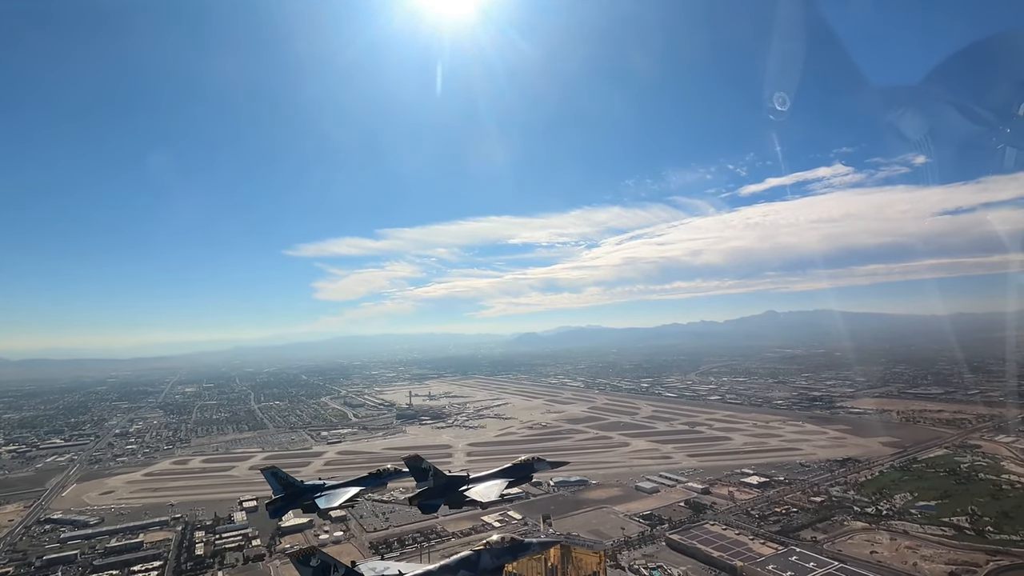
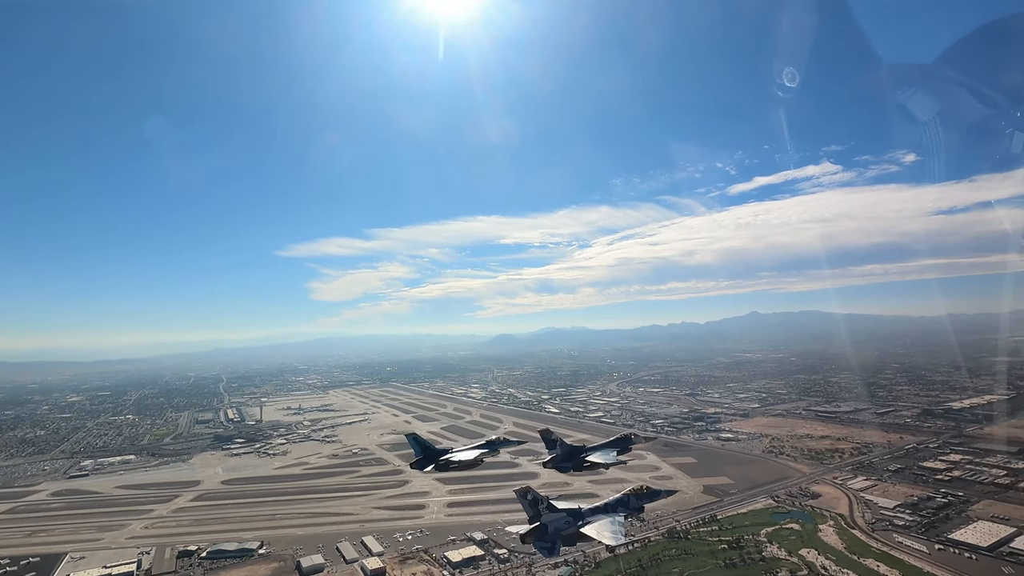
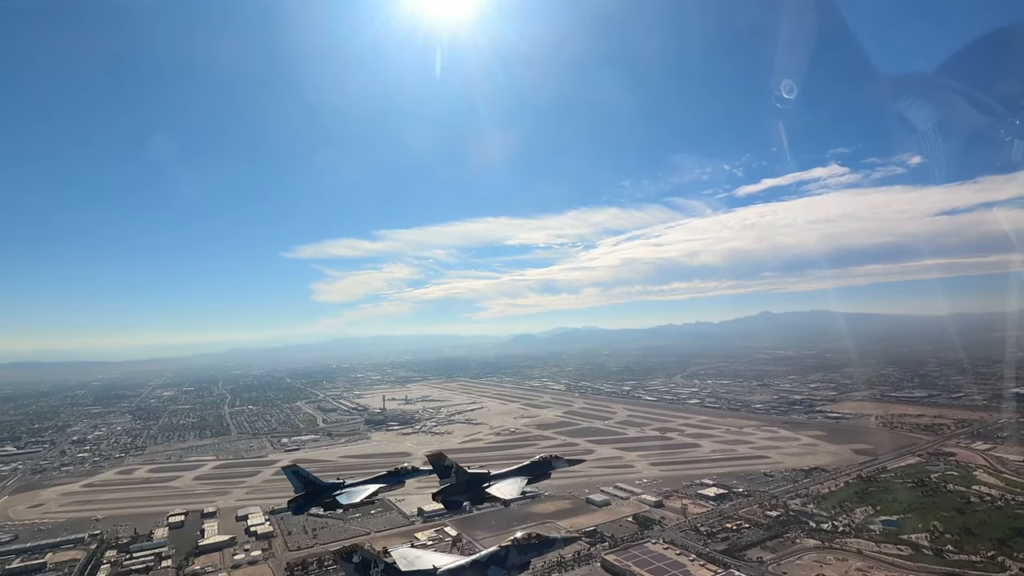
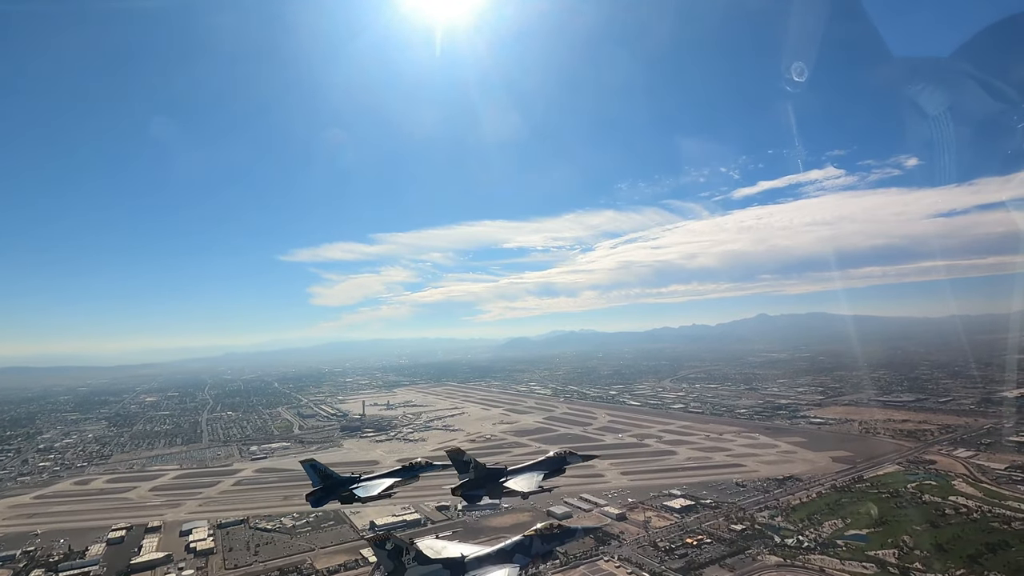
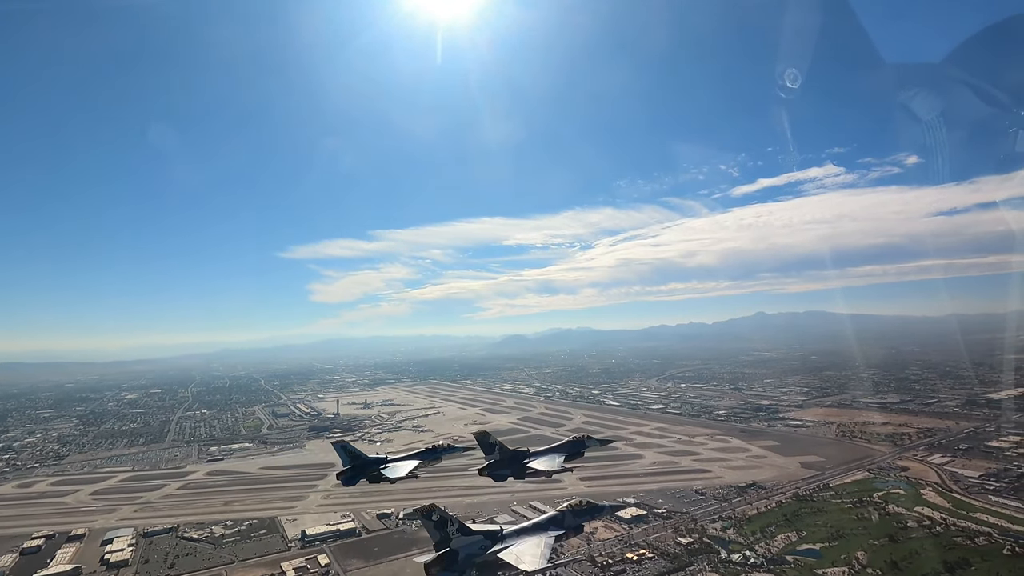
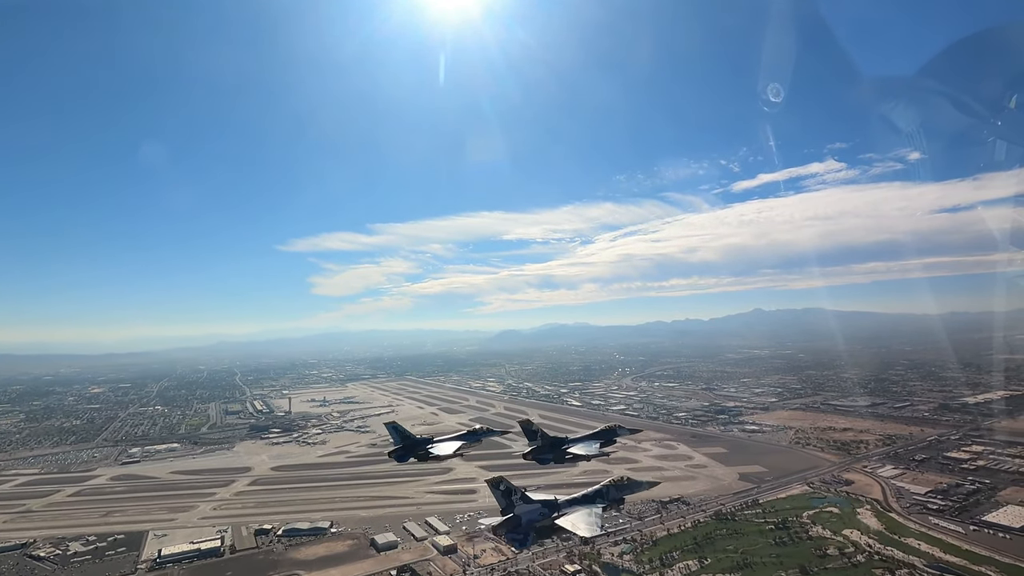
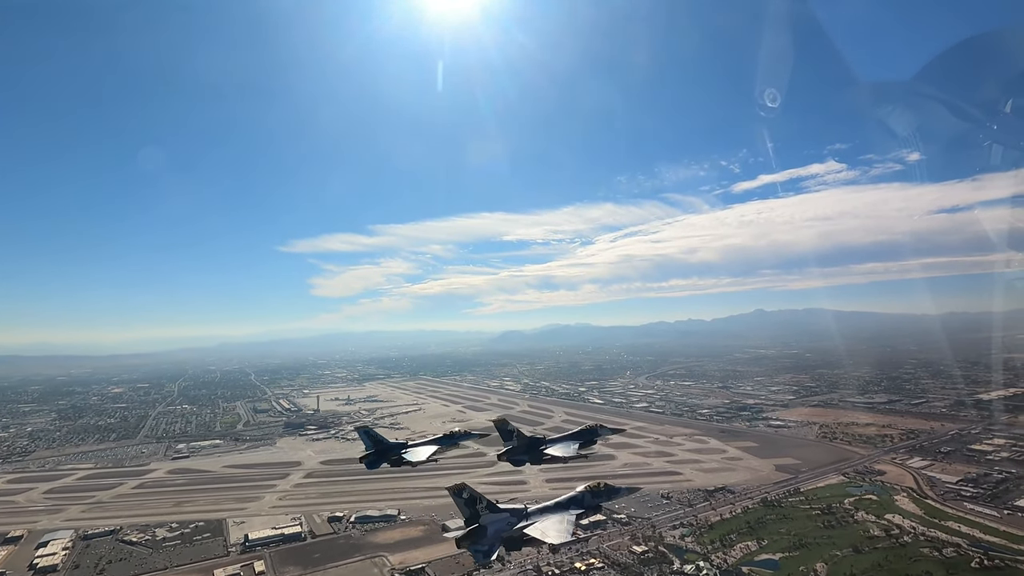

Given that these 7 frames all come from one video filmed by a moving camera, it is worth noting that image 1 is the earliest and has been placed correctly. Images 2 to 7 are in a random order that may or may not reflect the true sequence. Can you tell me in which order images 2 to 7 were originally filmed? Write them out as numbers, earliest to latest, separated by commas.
3, 4, 5, 7, 6, 2
